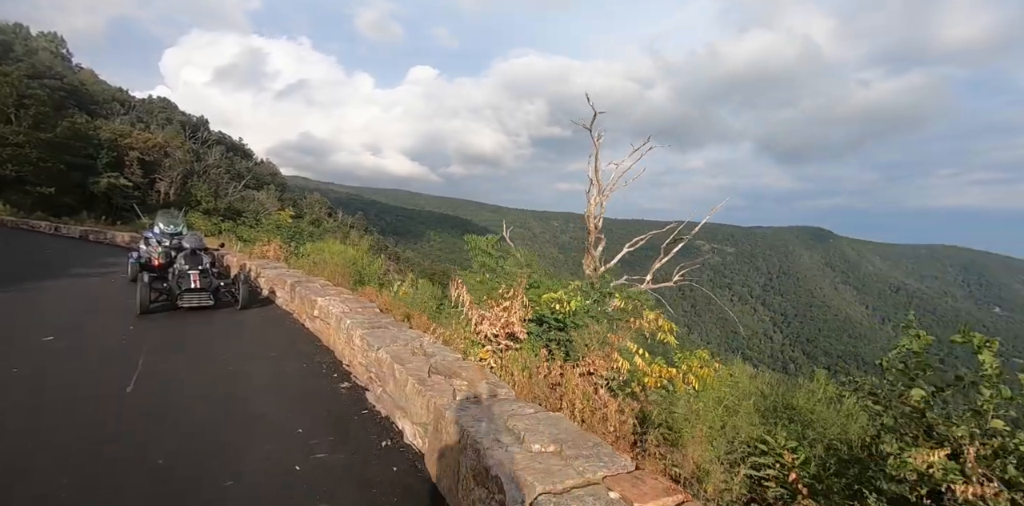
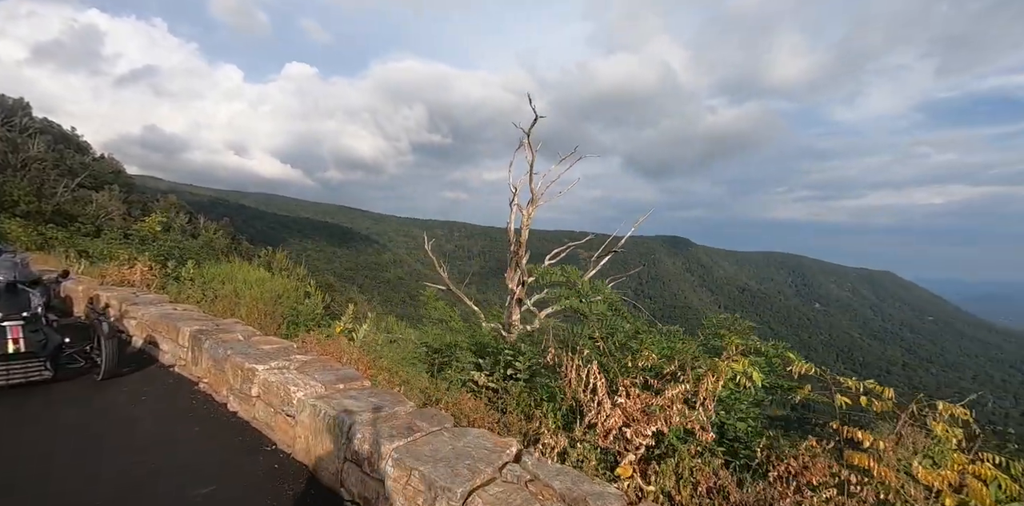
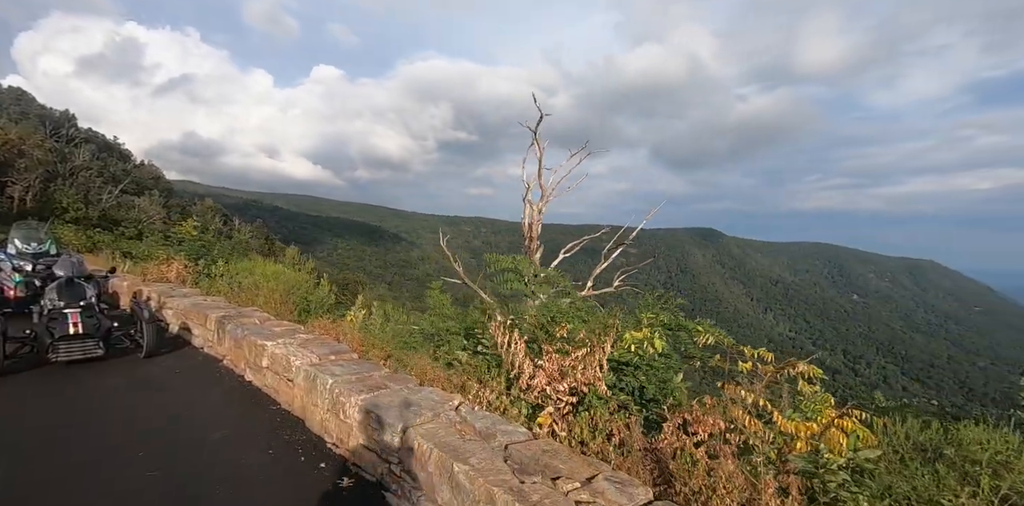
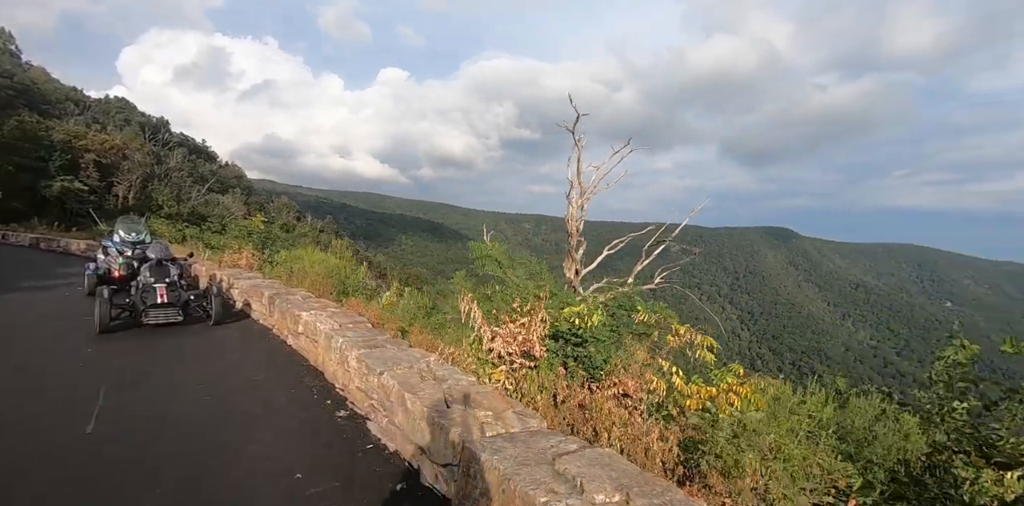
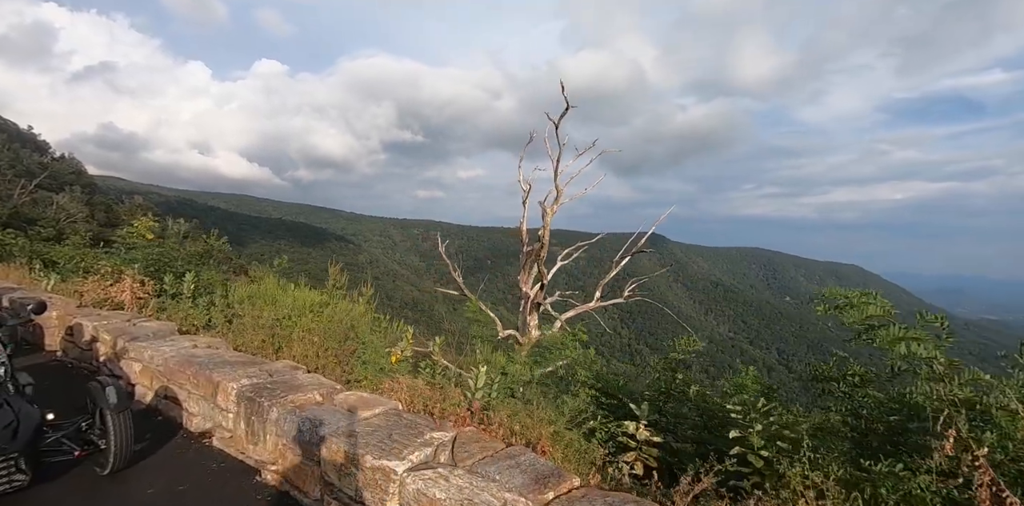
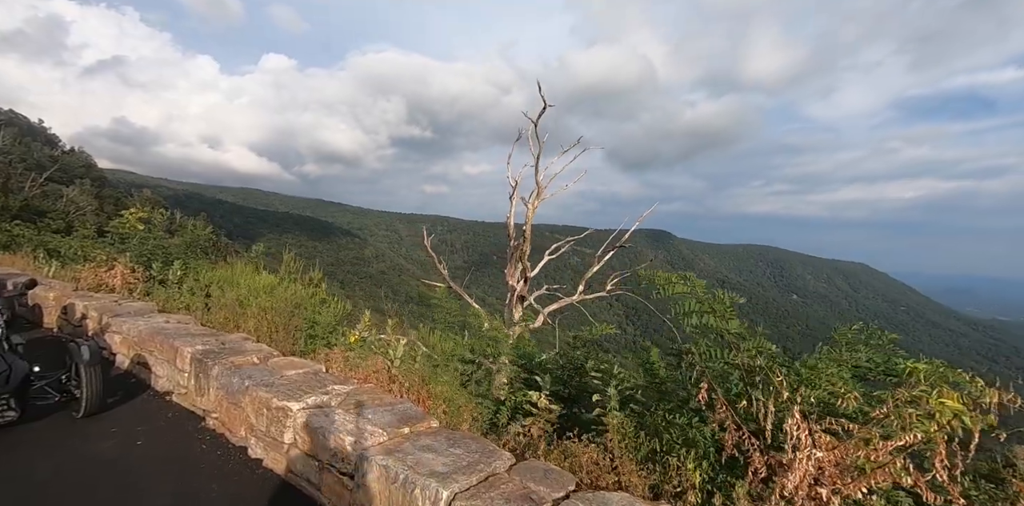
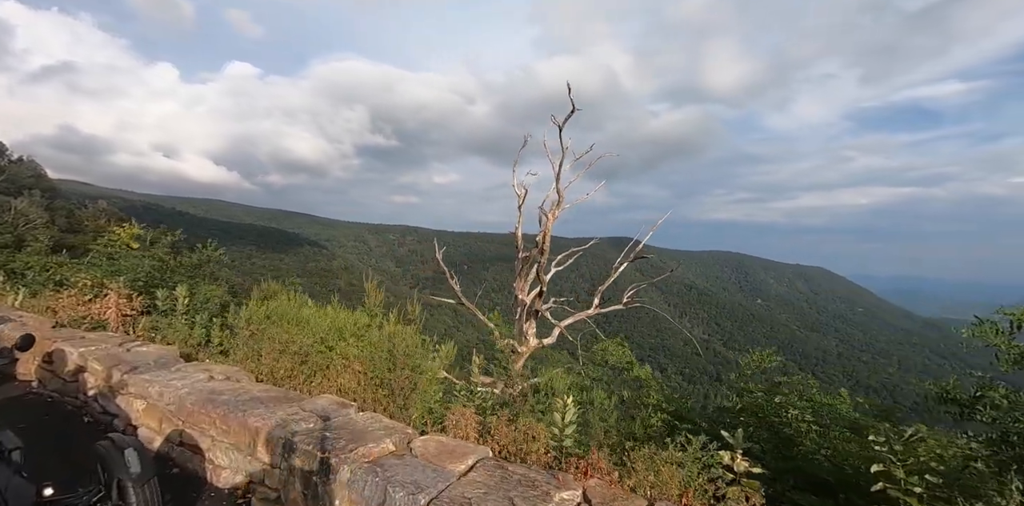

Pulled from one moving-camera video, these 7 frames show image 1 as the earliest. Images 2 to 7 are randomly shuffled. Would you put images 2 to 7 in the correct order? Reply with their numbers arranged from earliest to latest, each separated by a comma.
4, 3, 2, 6, 5, 7
